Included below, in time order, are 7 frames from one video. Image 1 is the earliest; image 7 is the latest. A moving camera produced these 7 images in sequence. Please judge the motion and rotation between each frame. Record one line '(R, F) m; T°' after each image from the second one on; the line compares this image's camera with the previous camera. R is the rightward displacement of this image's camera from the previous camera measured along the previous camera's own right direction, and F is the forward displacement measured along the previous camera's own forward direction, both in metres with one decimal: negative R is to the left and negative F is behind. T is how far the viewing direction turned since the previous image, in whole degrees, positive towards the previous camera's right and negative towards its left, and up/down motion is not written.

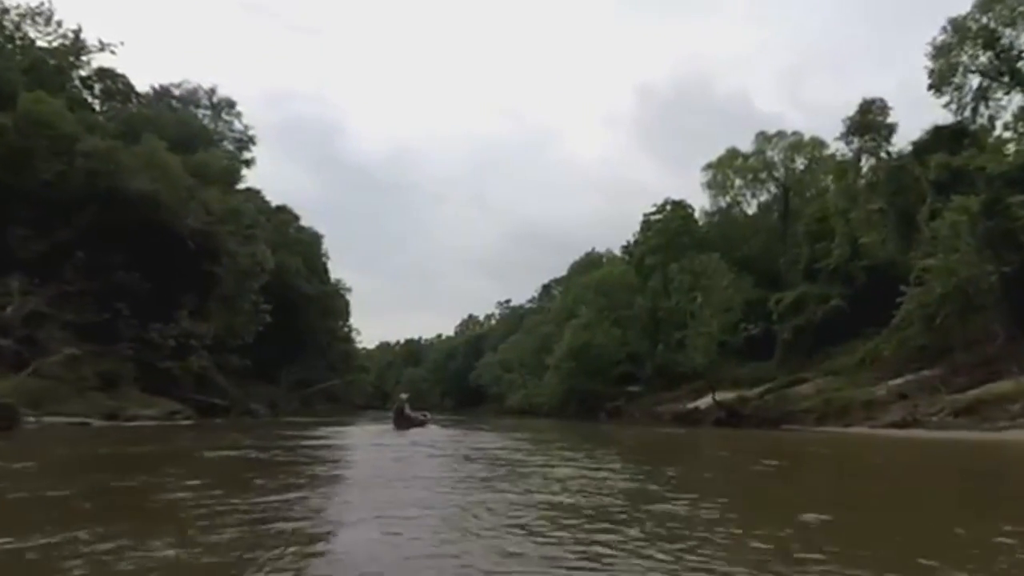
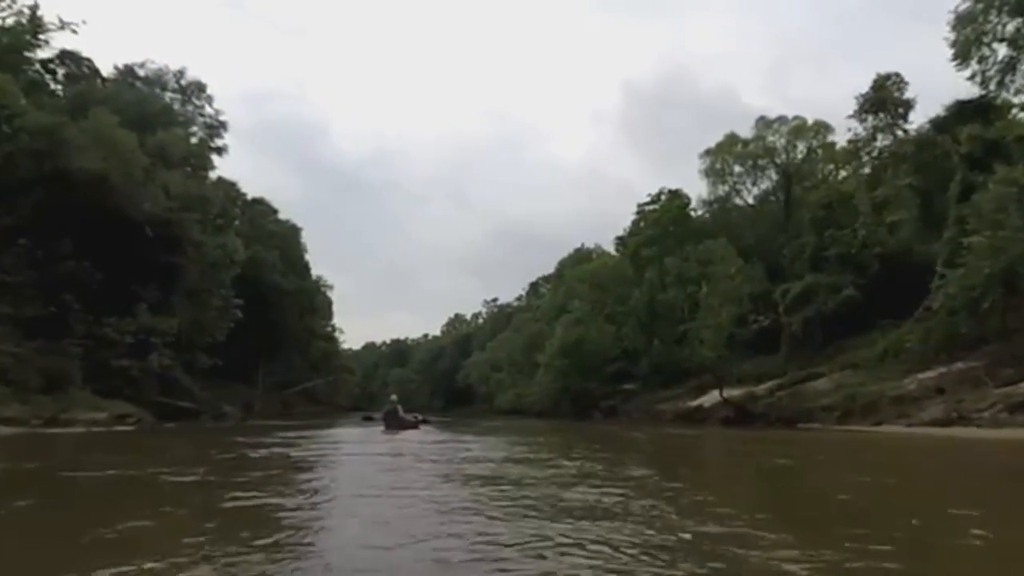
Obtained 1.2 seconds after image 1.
(-0.2, +3.9) m; +1°
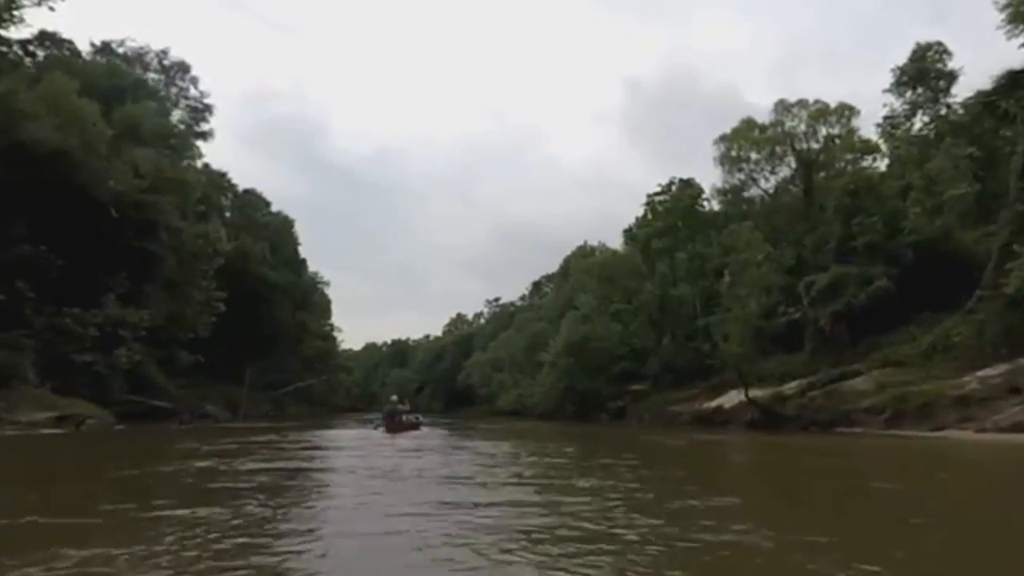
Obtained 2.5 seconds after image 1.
(-0.1, +4.2) m; 0°
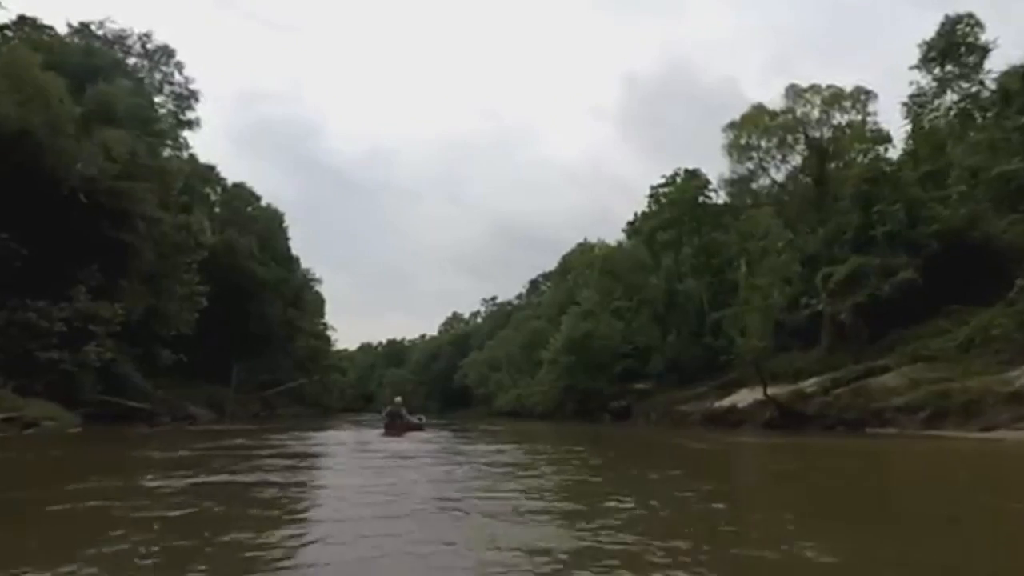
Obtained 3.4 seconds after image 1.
(-0.3, +2.9) m; 0°
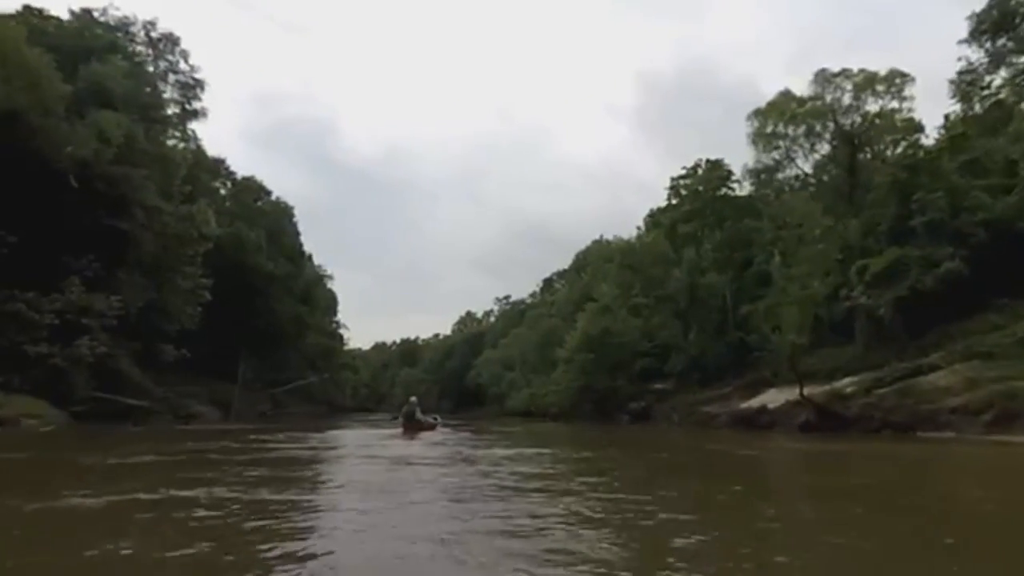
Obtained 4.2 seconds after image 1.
(-0.1, +2.5) m; -1°
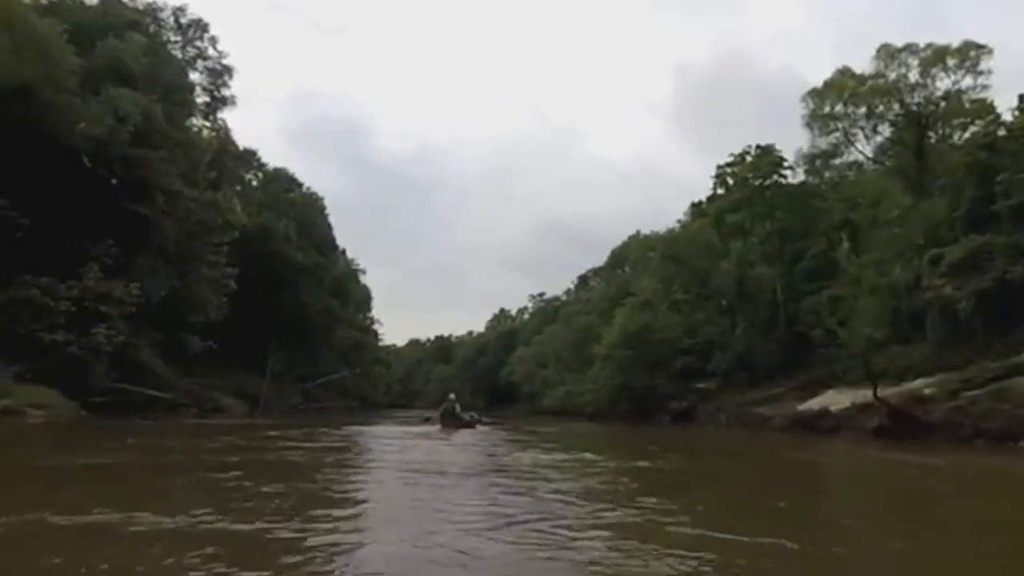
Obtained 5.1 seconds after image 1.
(-0.2, +2.9) m; -3°
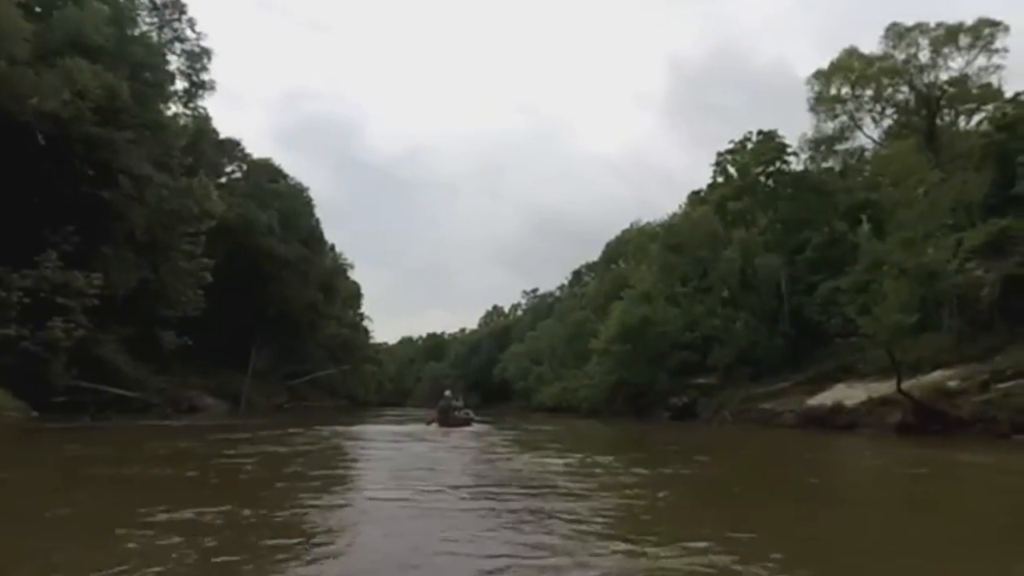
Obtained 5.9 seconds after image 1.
(-0.1, +2.6) m; +1°
